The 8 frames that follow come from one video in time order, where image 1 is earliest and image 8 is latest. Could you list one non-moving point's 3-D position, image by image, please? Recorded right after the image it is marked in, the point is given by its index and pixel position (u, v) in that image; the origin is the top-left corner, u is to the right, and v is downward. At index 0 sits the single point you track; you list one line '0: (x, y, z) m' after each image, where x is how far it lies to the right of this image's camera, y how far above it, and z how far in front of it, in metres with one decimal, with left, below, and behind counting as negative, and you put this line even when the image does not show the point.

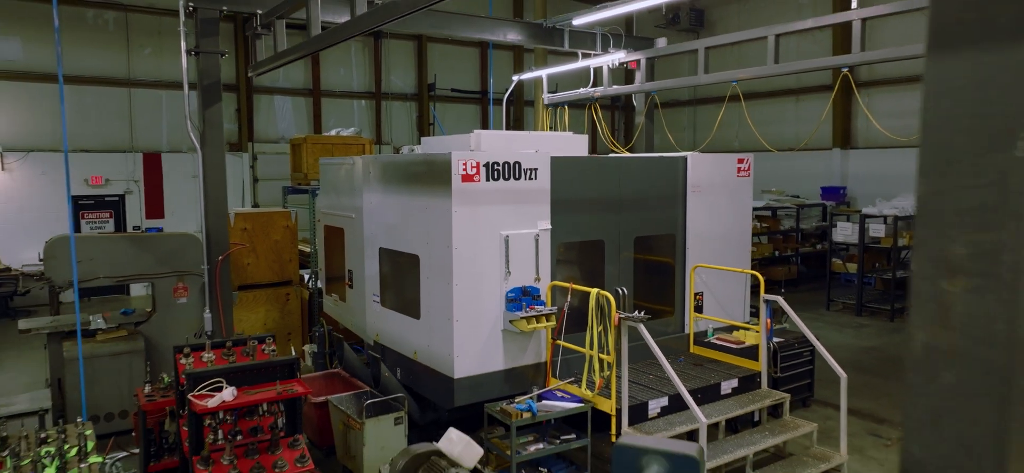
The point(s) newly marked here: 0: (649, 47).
0: (+1.5, +2.0, +6.2) m
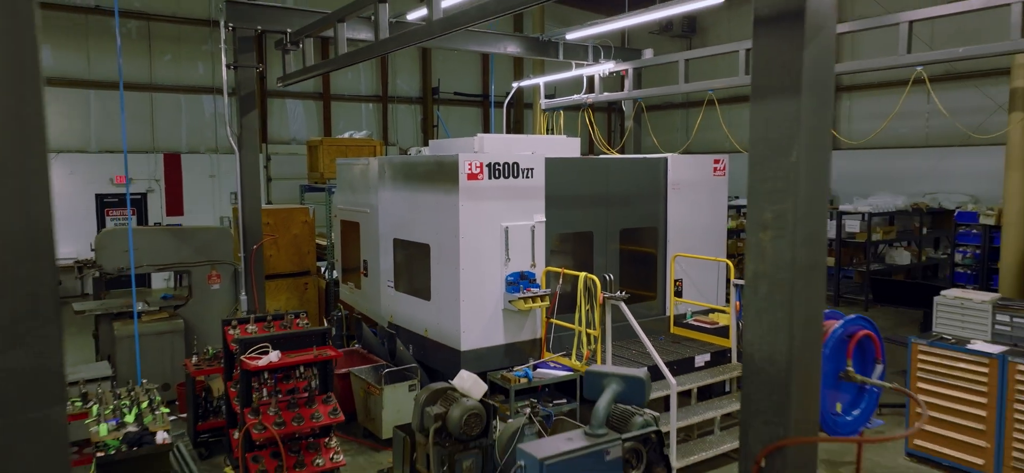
0: (+1.5, +2.1, +6.8) m
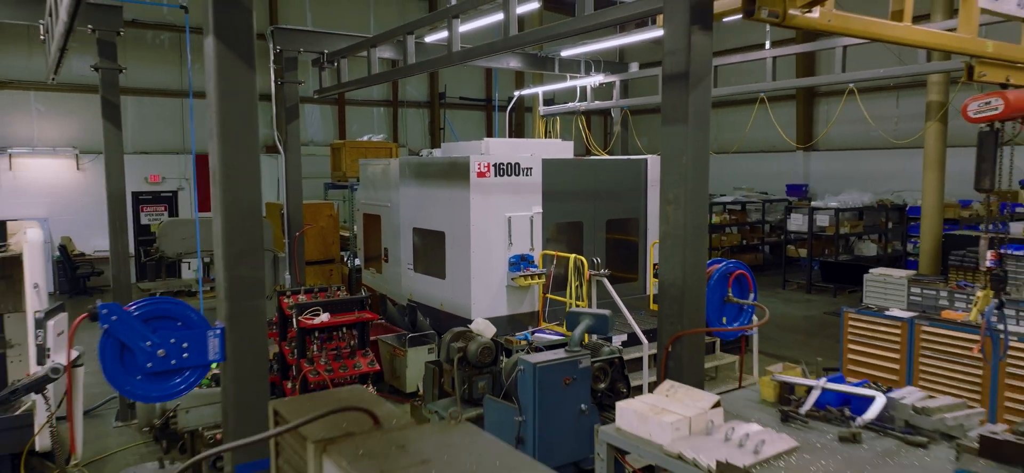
0: (+1.5, +2.2, +7.7) m
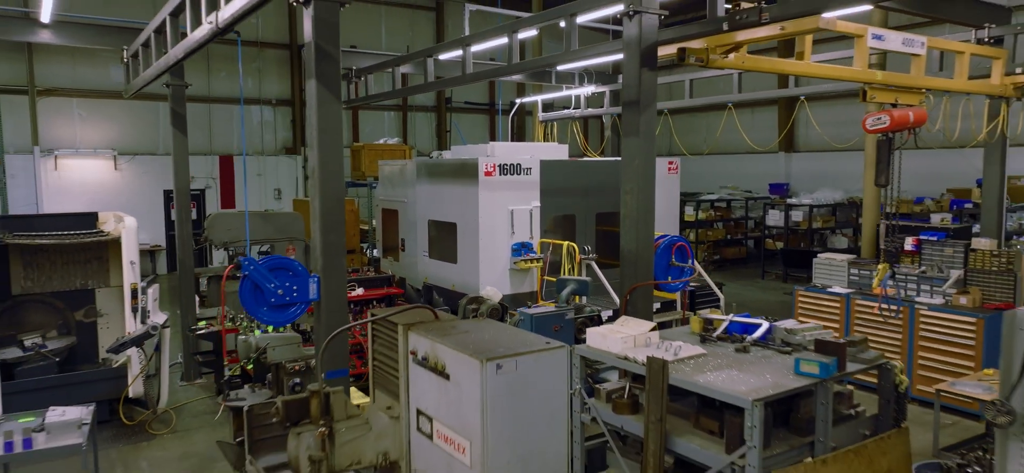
0: (+1.5, +2.3, +8.6) m
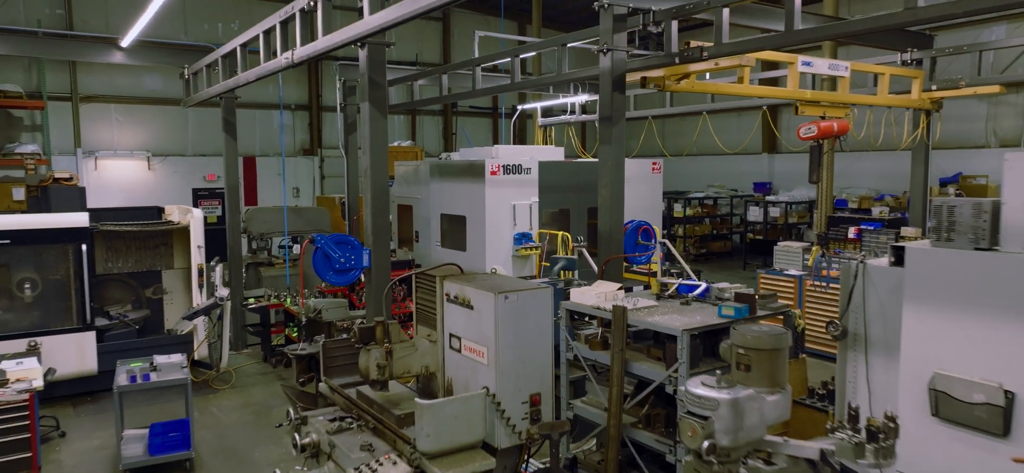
0: (+1.6, +2.4, +9.5) m
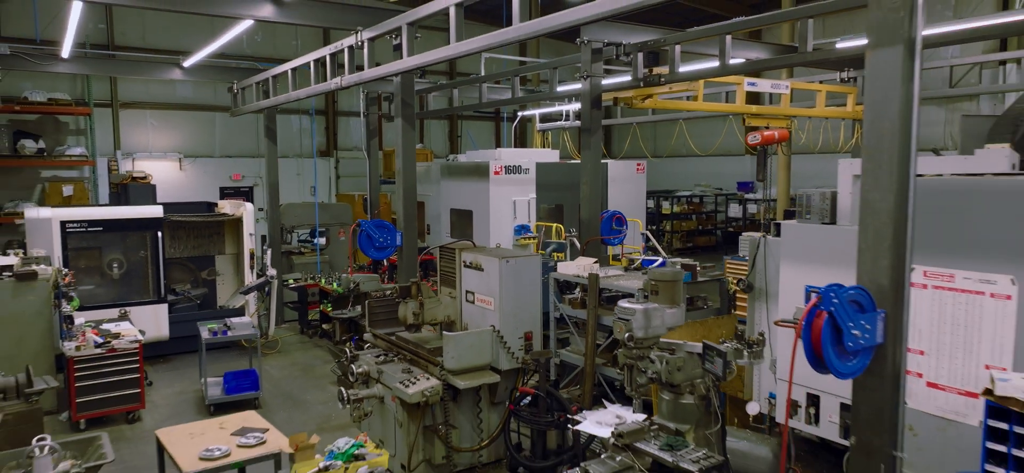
0: (+1.6, +2.6, +10.6) m
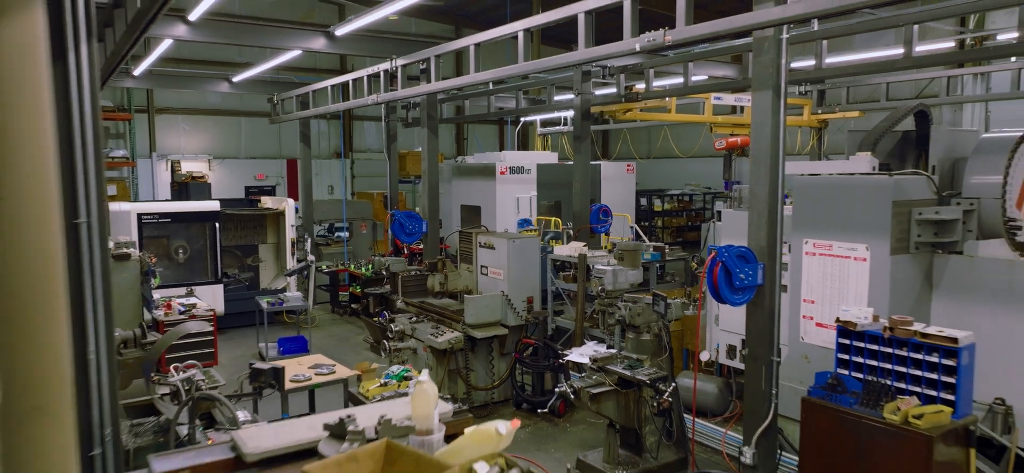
0: (+1.6, +2.7, +11.7) m
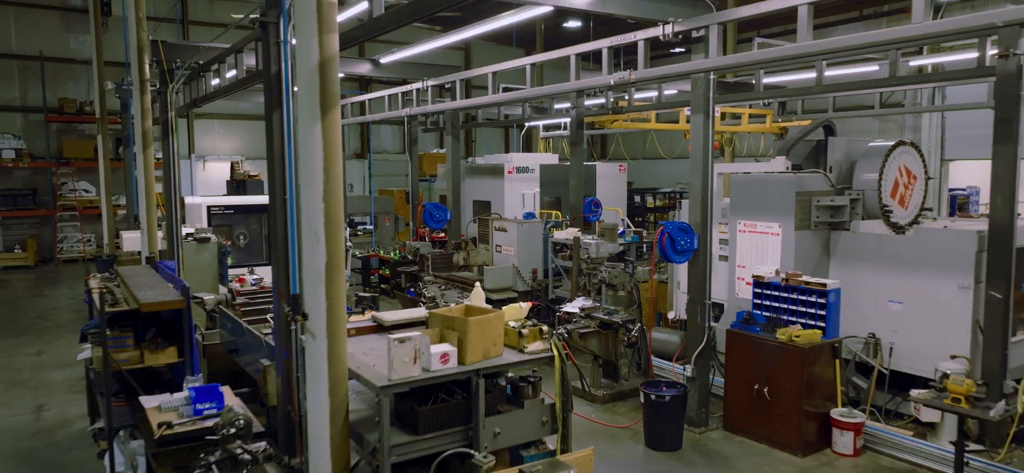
0: (+1.8, +2.8, +13.1) m
